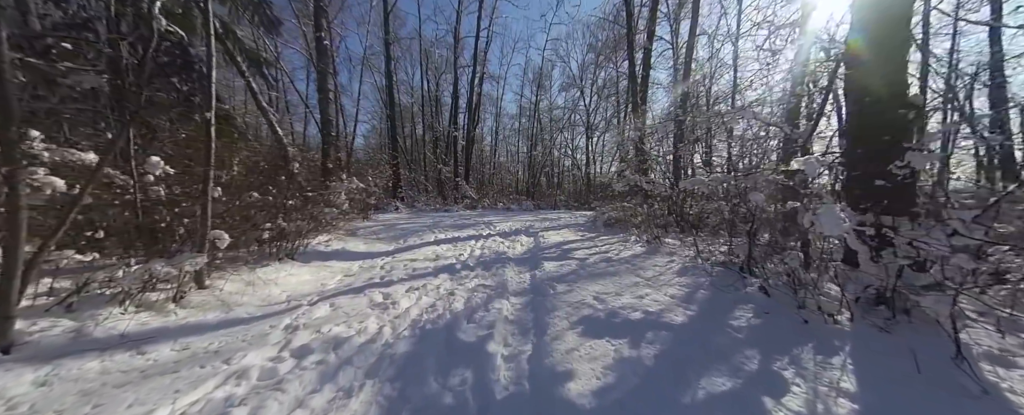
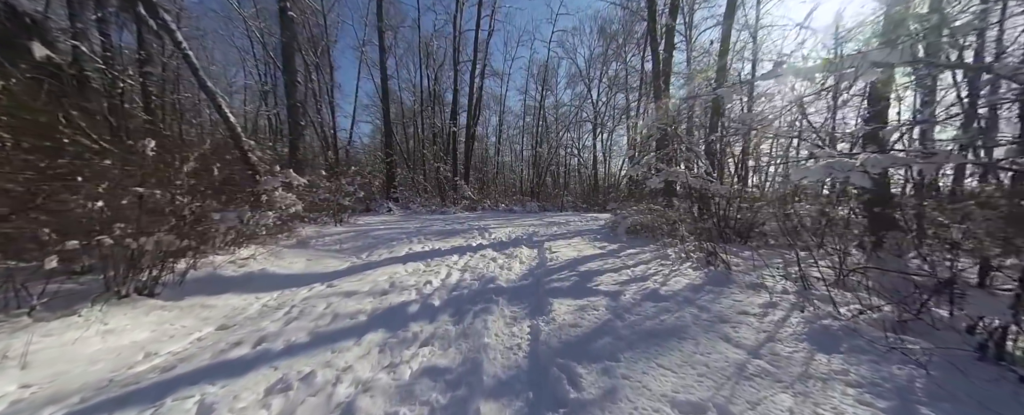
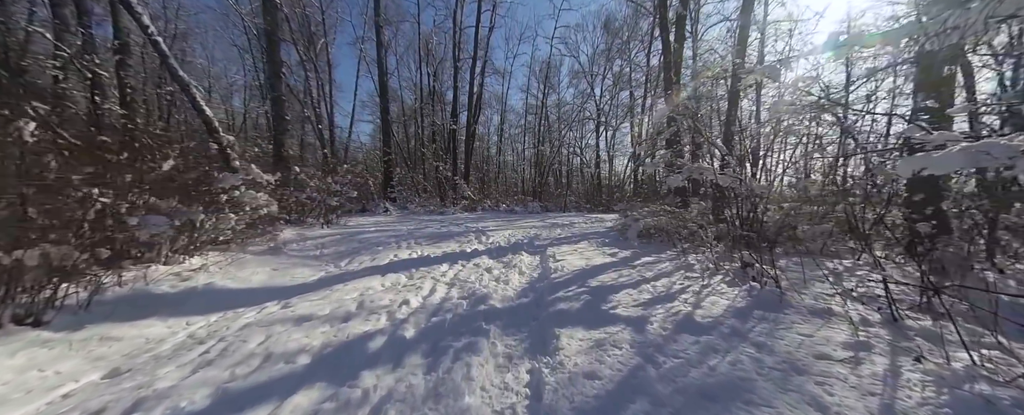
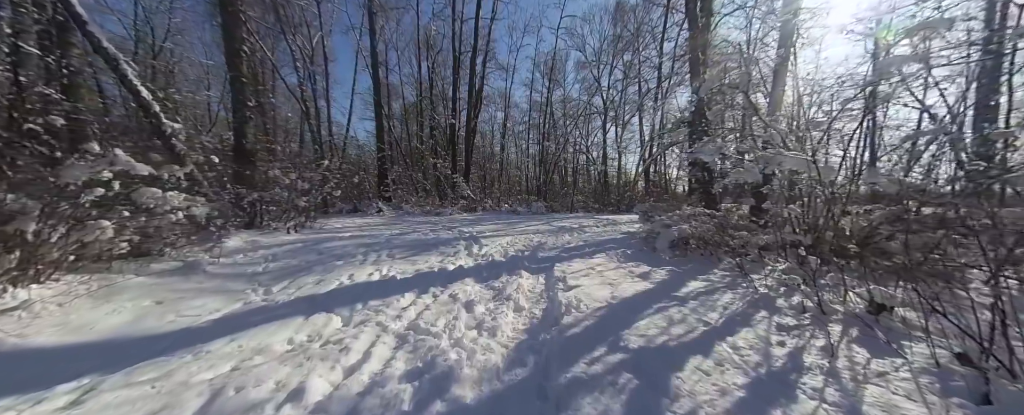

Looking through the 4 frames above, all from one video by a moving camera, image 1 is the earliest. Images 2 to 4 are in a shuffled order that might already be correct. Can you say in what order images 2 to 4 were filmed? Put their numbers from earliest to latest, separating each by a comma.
2, 3, 4
